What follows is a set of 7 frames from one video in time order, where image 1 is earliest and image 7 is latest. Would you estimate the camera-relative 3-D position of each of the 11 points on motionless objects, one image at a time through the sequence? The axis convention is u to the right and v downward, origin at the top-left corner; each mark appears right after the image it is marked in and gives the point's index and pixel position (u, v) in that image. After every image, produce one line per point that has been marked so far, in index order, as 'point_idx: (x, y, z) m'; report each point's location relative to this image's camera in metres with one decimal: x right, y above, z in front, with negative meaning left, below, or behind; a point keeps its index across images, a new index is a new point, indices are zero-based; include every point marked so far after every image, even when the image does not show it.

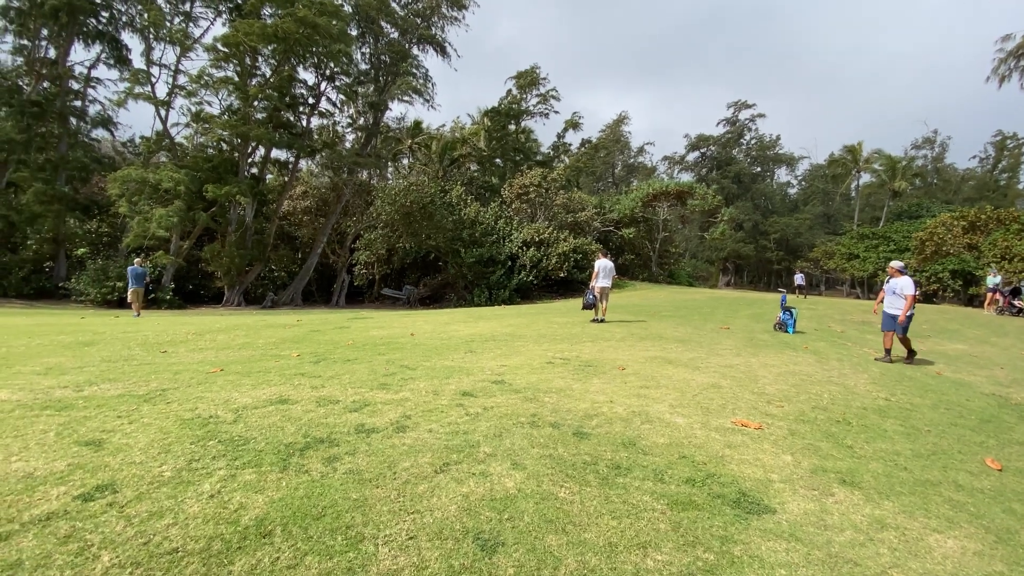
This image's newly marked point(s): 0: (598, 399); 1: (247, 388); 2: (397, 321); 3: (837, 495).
0: (+0.8, -1.1, +4.6) m
1: (-2.6, -1.0, +4.7) m
2: (-2.7, -0.8, +11.0) m
3: (+2.2, -1.4, +3.1) m
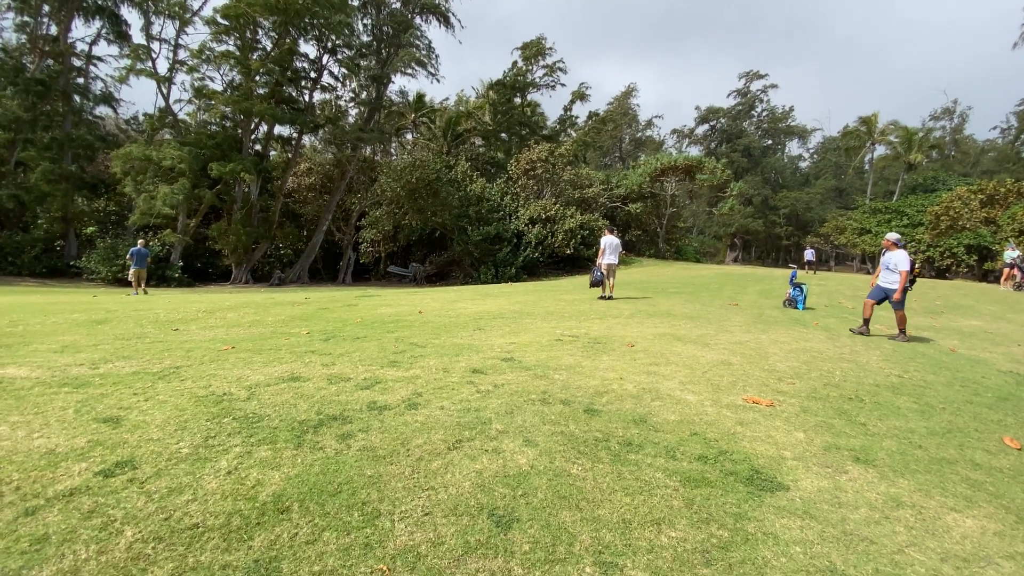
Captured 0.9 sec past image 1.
0: (+0.9, -0.9, +4.6) m
1: (-2.5, -0.8, +4.7) m
2: (-2.5, -0.3, +11.0) m
3: (+2.2, -1.2, +3.1) m
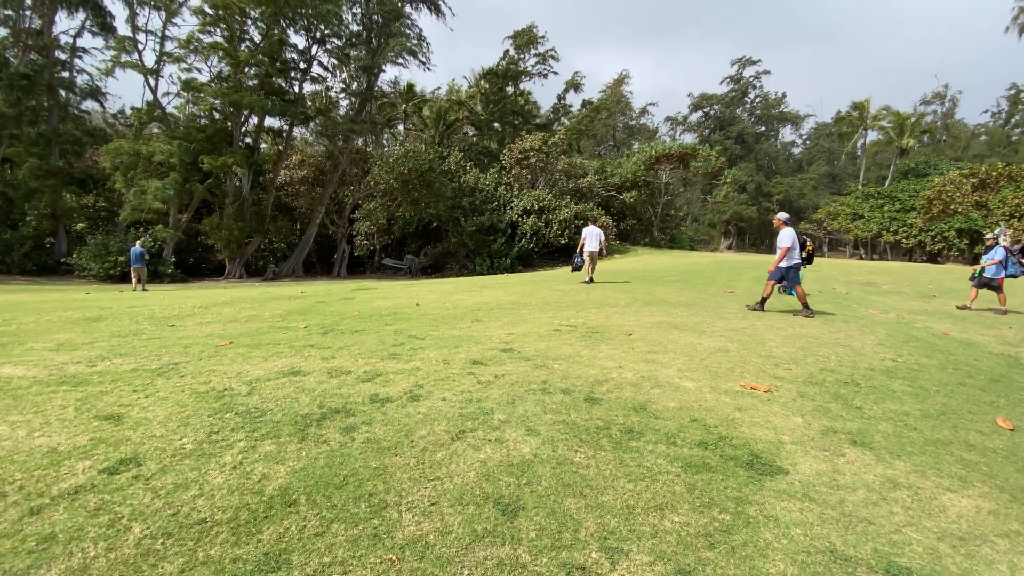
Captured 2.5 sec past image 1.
0: (+0.9, -0.7, +4.6) m
1: (-2.6, -0.7, +4.7) m
2: (-2.6, -0.1, +11.0) m
3: (+2.3, -1.1, +3.1) m
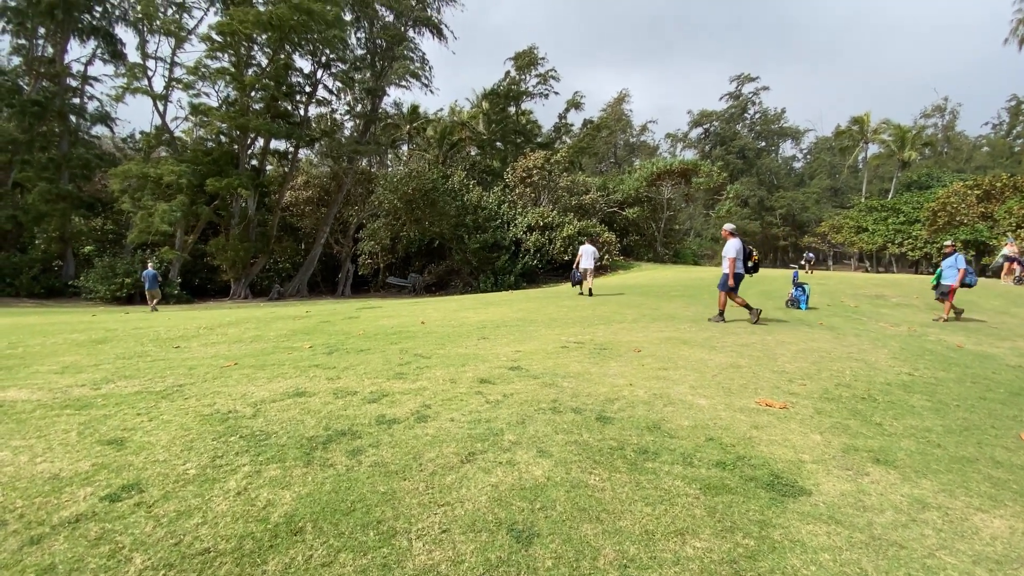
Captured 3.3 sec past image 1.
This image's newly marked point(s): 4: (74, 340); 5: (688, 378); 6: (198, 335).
0: (+1.0, -0.9, +4.5) m
1: (-2.5, -0.9, +4.6) m
2: (-2.5, -0.5, +11.0) m
3: (+2.3, -1.2, +3.0) m
4: (-7.3, -0.9, +7.8) m
5: (+1.8, -0.9, +4.8) m
6: (-5.4, -0.8, +8.0) m
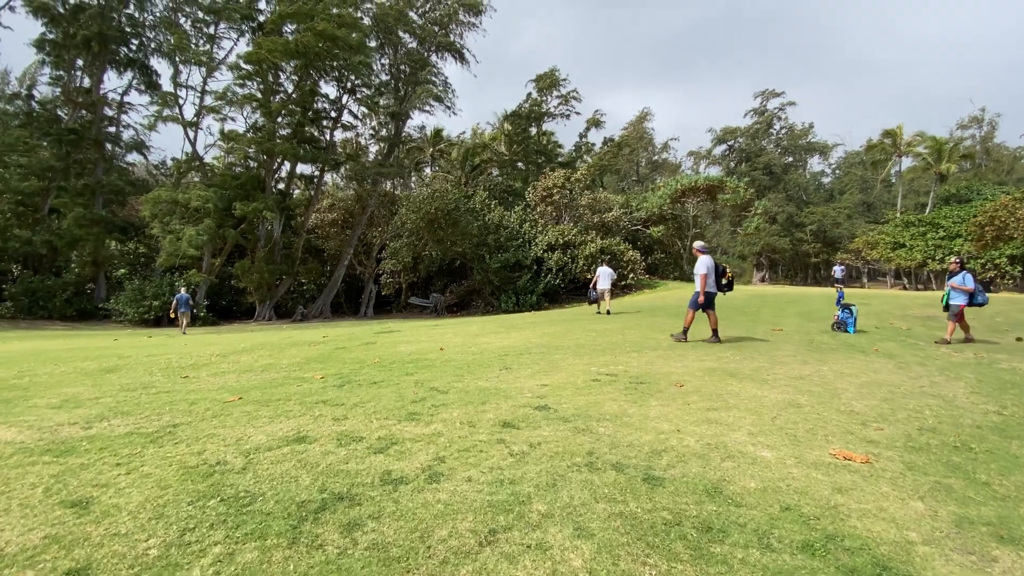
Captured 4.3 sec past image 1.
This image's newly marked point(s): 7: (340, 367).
0: (+1.2, -1.2, +3.9) m
1: (-2.2, -1.2, +4.2) m
2: (-2.0, -1.0, +10.5) m
3: (+2.5, -1.4, +2.3) m
4: (-6.9, -1.3, +7.5) m
5: (+2.0, -1.2, +4.1) m
6: (-5.0, -1.2, +7.7) m
7: (-2.6, -1.2, +7.0) m
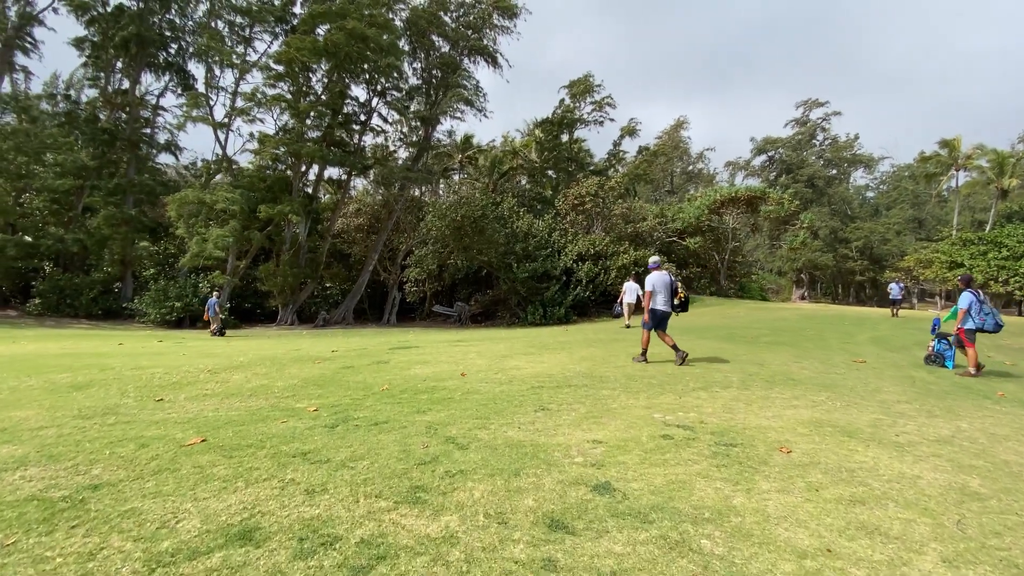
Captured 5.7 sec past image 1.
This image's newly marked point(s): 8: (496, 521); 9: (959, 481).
0: (+1.5, -1.3, +2.5) m
1: (-1.9, -1.3, +3.0) m
2: (-1.3, -1.3, +9.3) m
3: (+2.7, -1.6, +0.9) m
4: (-6.4, -1.3, +6.6) m
5: (+2.3, -1.4, +2.7) m
6: (-4.5, -1.3, +6.6) m
7: (-2.1, -1.3, +5.8) m
8: (-0.1, -1.3, +2.6) m
9: (+3.3, -1.4, +3.5) m
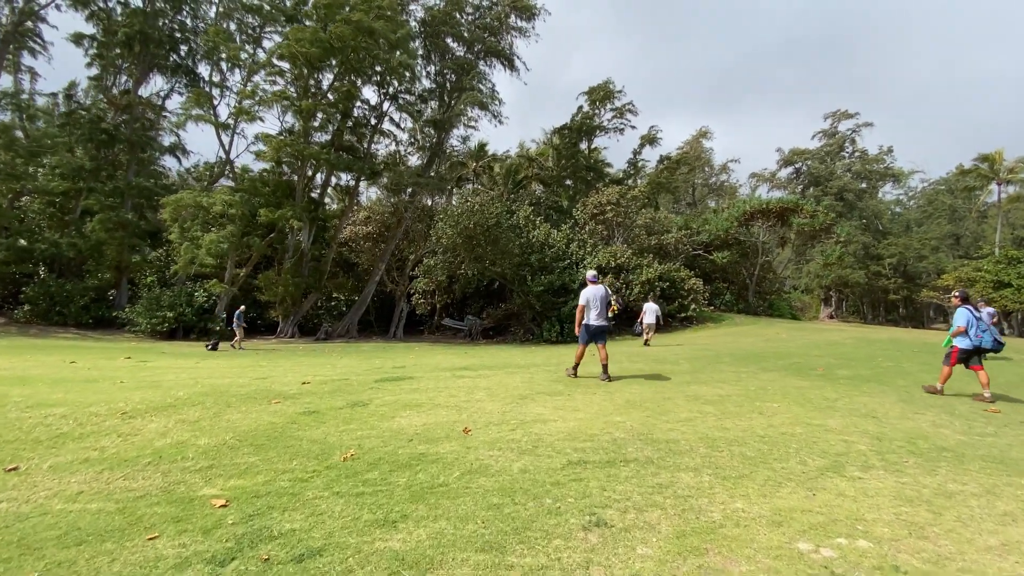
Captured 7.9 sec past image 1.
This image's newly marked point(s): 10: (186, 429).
0: (+1.7, -1.5, +0.4) m
1: (-1.8, -1.4, +1.0) m
2: (-1.0, -1.5, +7.3) m
3: (+2.8, -1.7, -1.2) m
4: (-6.2, -1.4, +4.7) m
5: (+2.5, -1.5, +0.6) m
6: (-4.3, -1.5, +4.7) m
7: (-1.9, -1.5, +3.8) m
8: (0.0, -1.4, +0.6) m
9: (+3.5, -1.6, +1.3) m
10: (-3.5, -1.5, +4.9) m
